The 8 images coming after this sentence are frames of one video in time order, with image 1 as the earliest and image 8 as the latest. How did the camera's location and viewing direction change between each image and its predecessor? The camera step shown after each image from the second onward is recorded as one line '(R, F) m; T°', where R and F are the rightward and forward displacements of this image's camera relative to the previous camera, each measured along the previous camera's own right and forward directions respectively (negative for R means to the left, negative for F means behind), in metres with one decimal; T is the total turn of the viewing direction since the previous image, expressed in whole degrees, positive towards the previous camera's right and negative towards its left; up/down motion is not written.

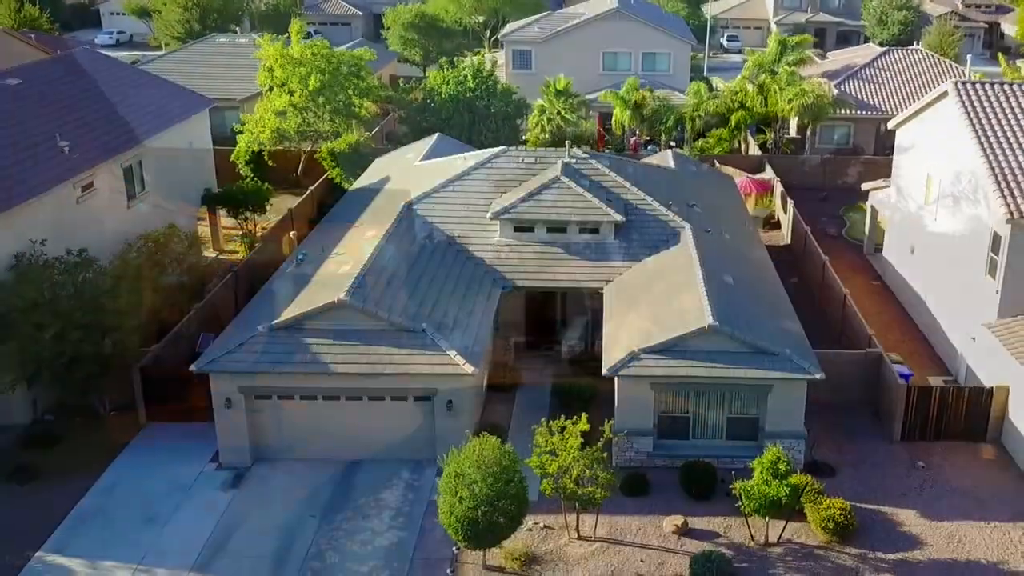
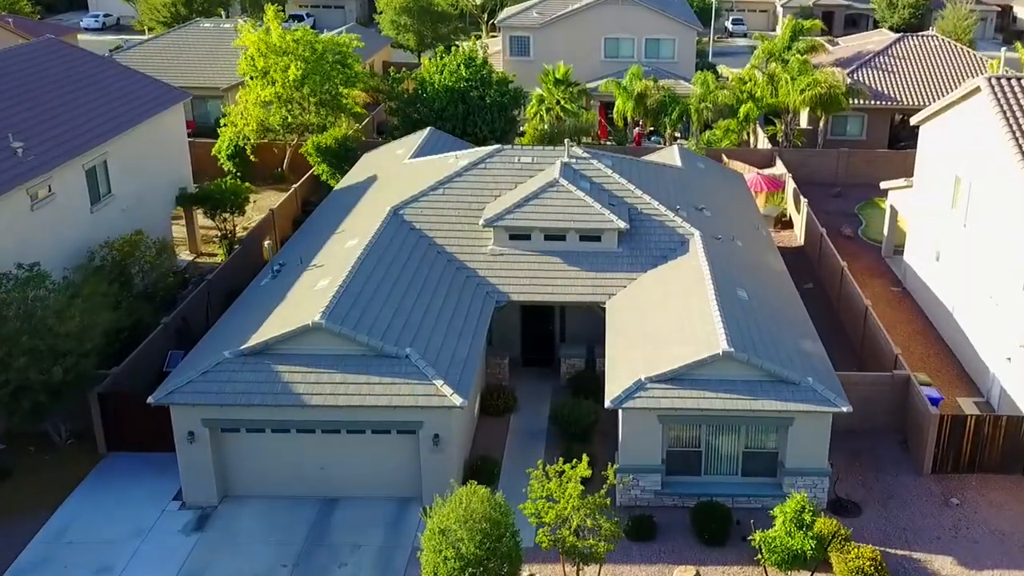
(+0.1, +2.3) m; 0°
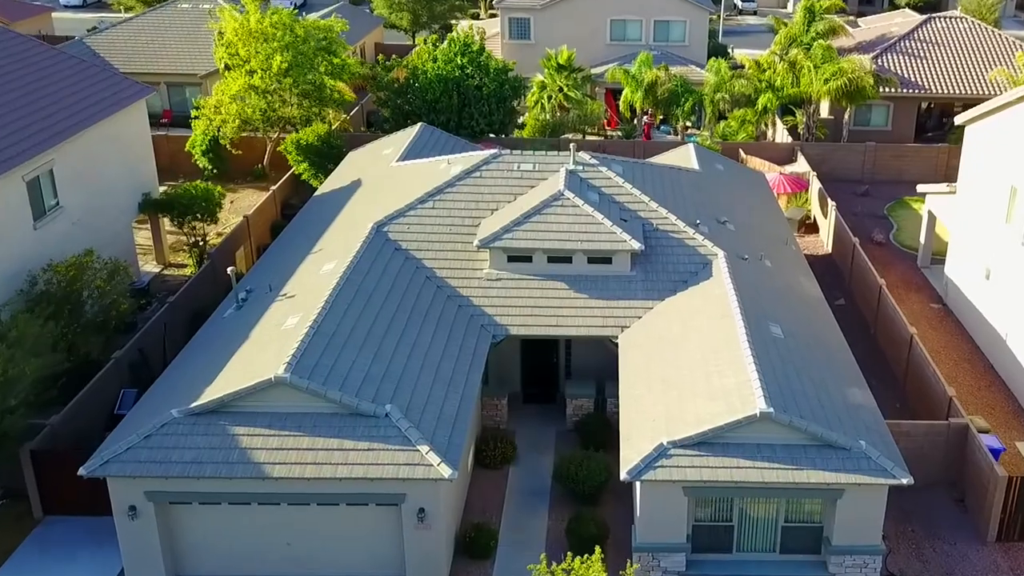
(0.0, +3.4) m; 0°
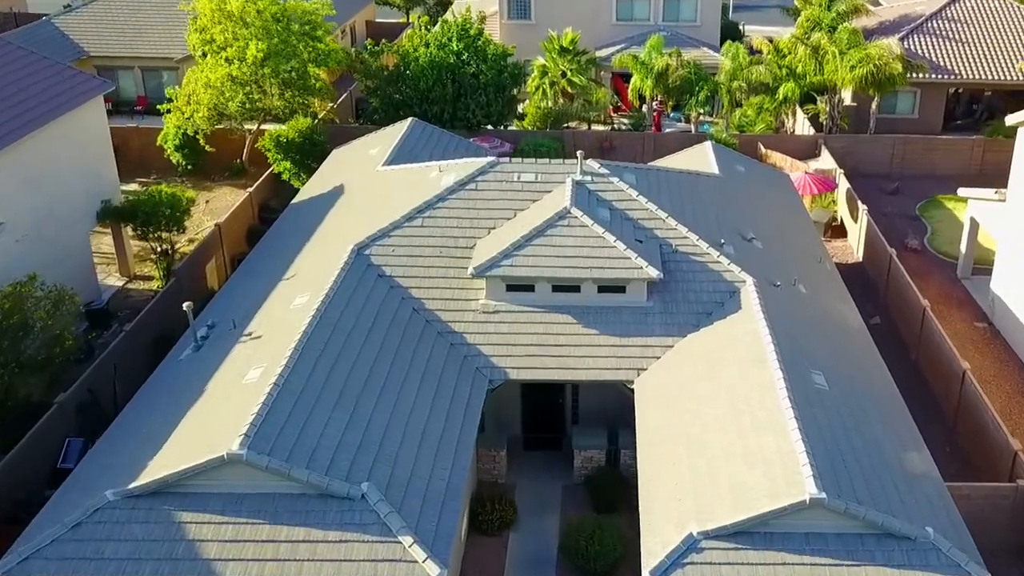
(0.0, +3.1) m; 0°
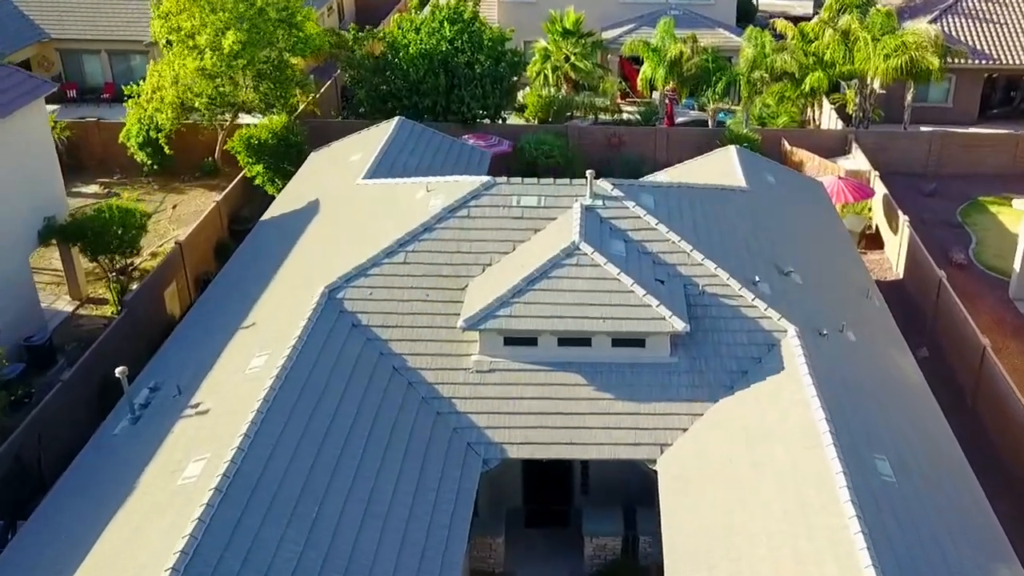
(0.0, +3.4) m; 0°
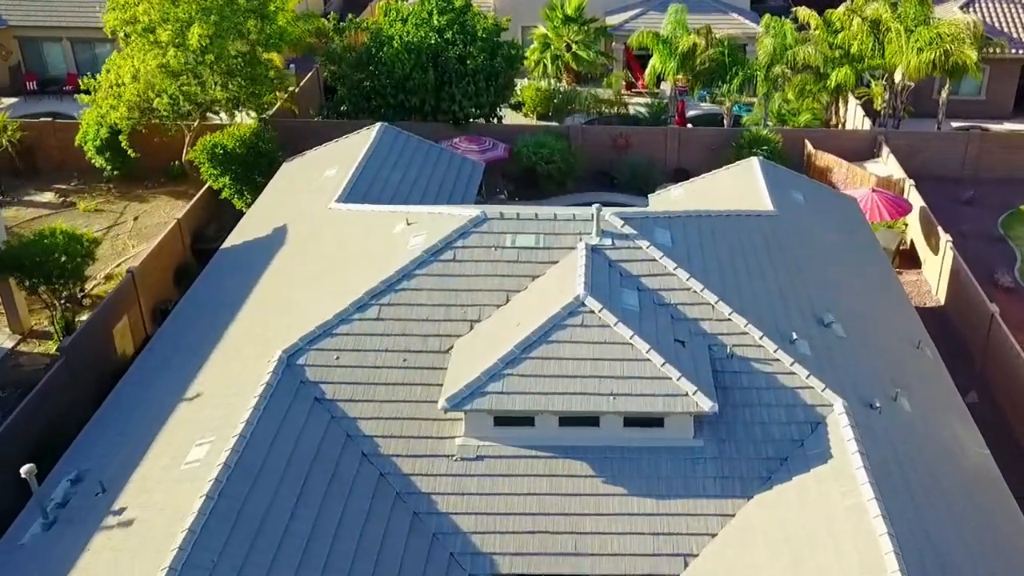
(+0.1, +3.0) m; 0°
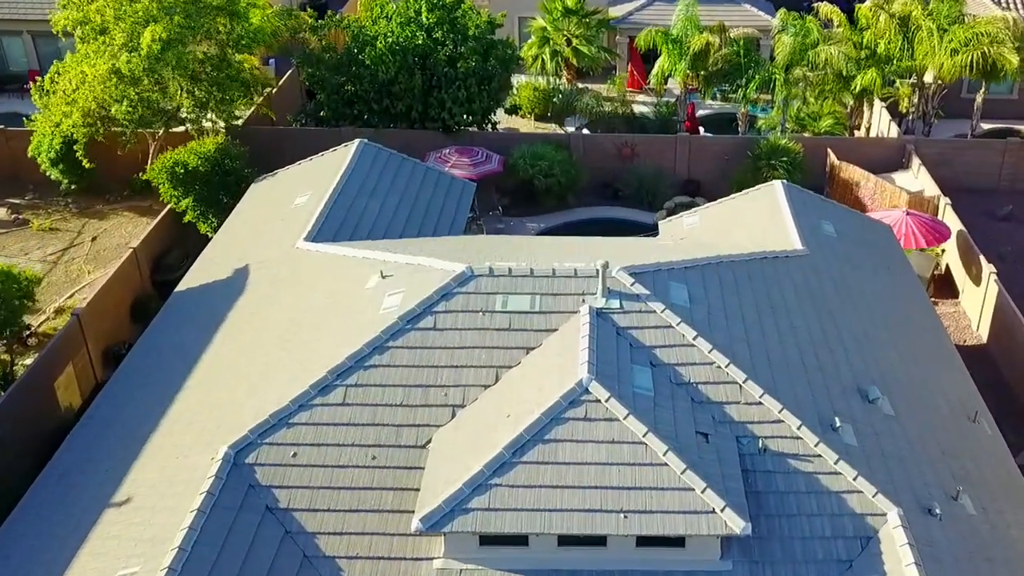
(+0.1, +2.6) m; 0°
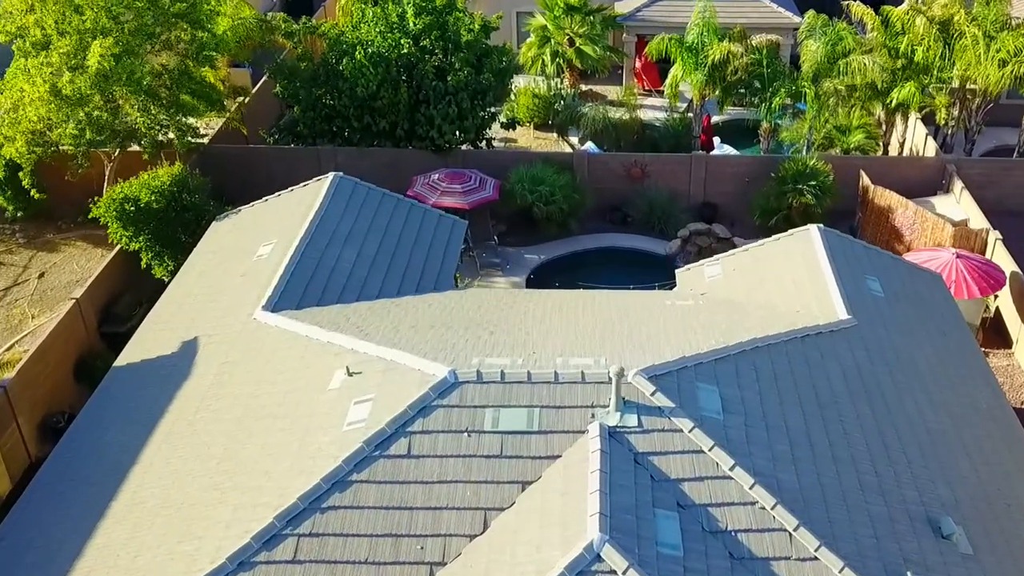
(+0.1, +2.9) m; 0°
